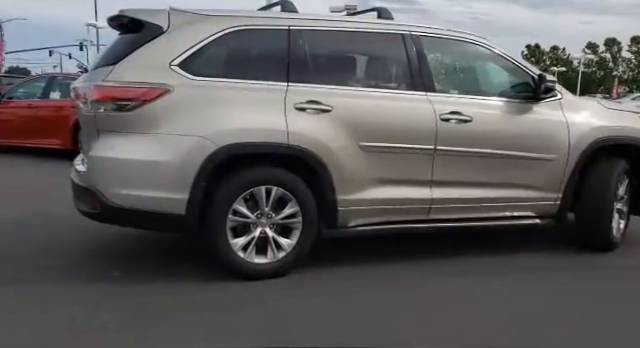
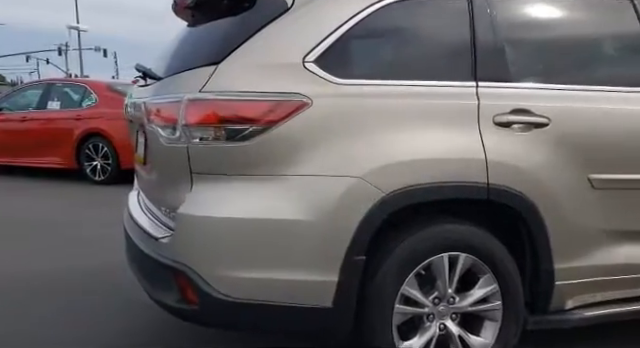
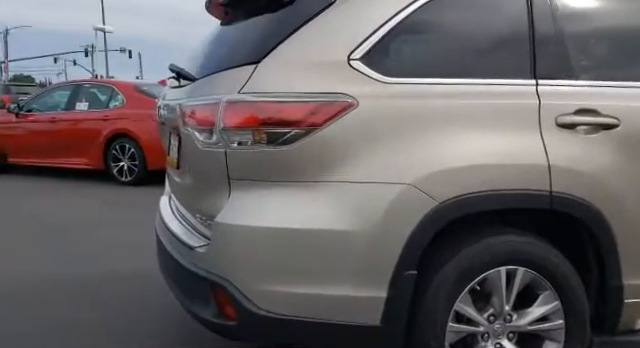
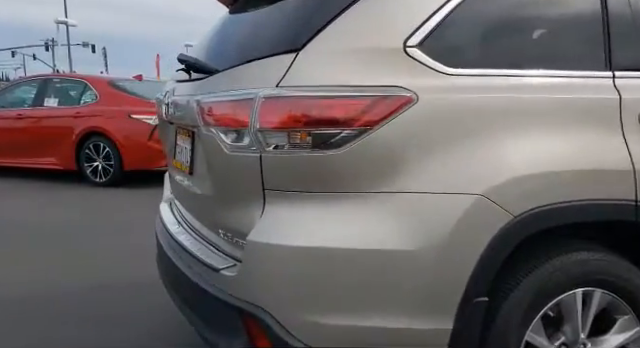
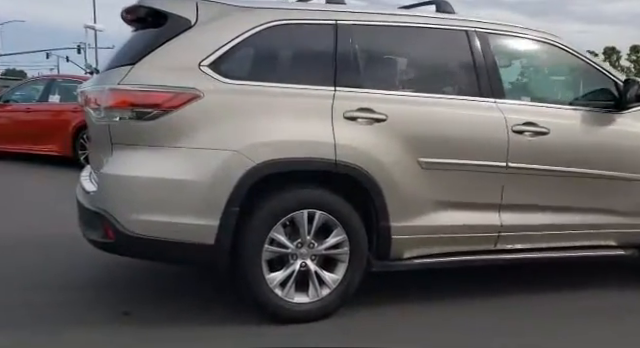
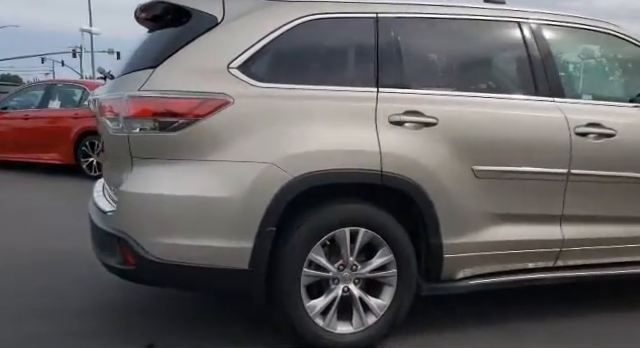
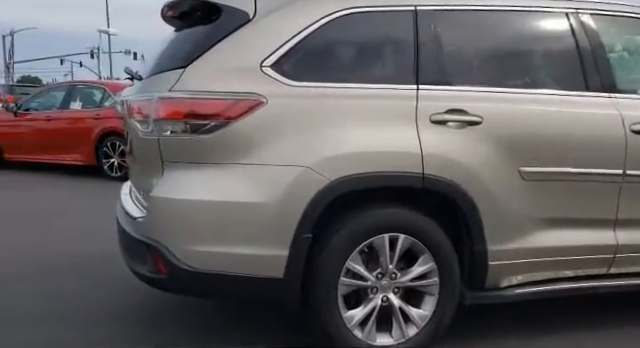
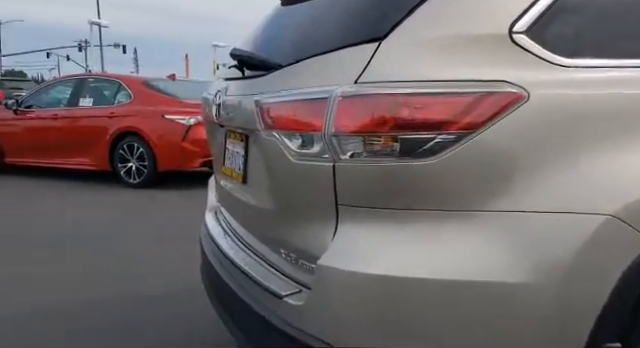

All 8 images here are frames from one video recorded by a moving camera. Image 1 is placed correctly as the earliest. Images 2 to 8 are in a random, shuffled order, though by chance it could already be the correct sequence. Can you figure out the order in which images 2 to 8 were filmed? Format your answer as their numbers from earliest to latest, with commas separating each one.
5, 6, 7, 2, 3, 4, 8
